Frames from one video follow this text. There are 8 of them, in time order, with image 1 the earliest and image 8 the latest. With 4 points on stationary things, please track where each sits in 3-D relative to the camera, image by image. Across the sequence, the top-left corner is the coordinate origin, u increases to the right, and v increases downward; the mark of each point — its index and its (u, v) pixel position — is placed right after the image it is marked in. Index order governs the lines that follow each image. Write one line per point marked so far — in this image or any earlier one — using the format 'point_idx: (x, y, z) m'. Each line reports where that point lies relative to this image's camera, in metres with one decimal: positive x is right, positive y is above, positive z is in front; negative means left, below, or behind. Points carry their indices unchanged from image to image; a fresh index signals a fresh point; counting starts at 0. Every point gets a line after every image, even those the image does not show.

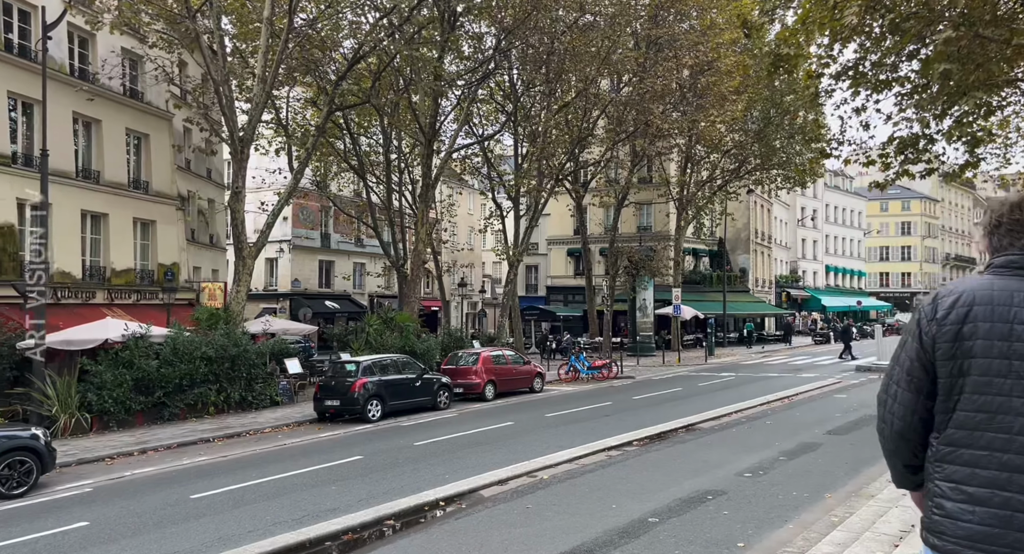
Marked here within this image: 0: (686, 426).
0: (+2.9, -2.4, +13.2) m
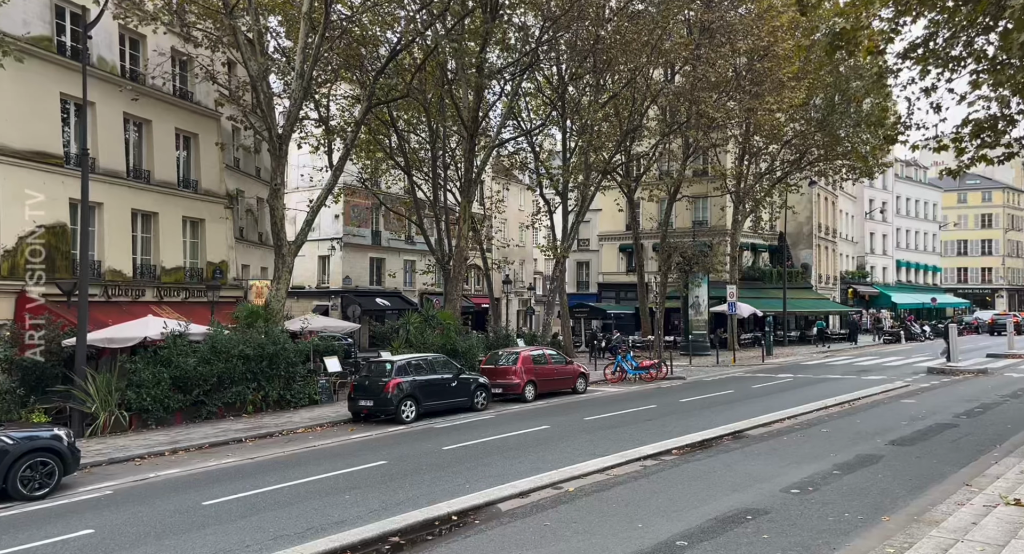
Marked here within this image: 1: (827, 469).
0: (+3.4, -2.4, +12.4) m
1: (+3.8, -2.3, +9.7) m
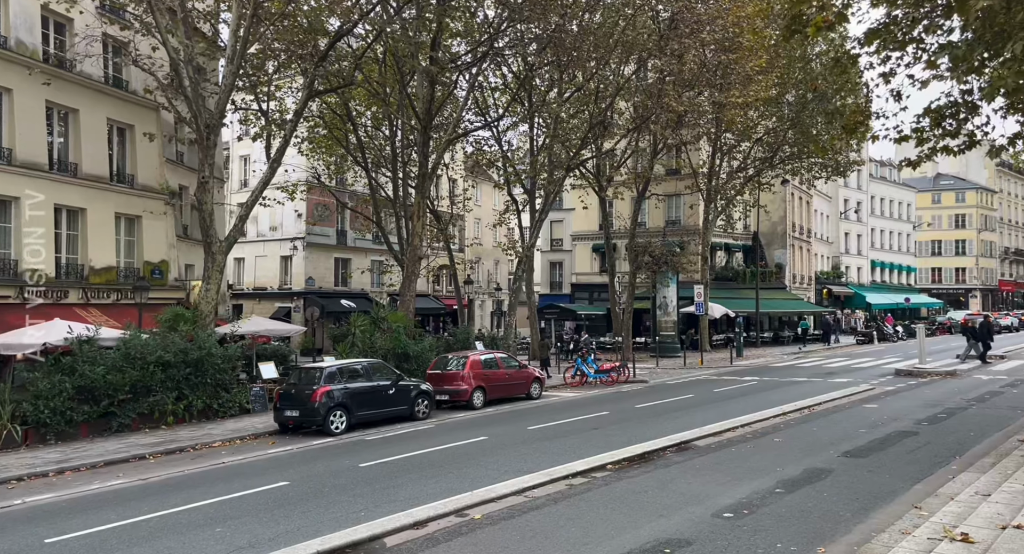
0: (+2.4, -2.4, +11.5) m
1: (+2.8, -2.3, +8.8) m
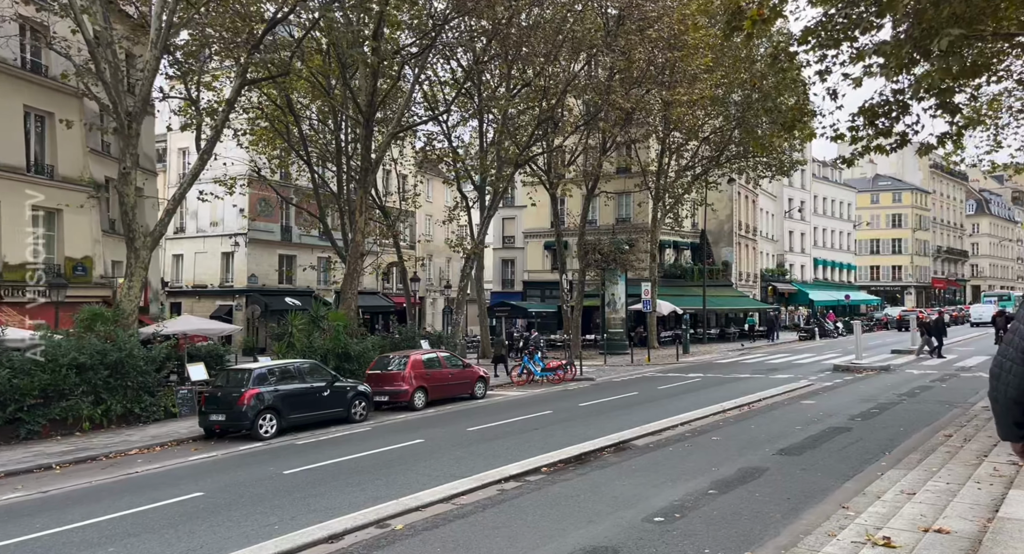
0: (+1.5, -2.4, +11.4) m
1: (+2.1, -2.3, +8.7) m
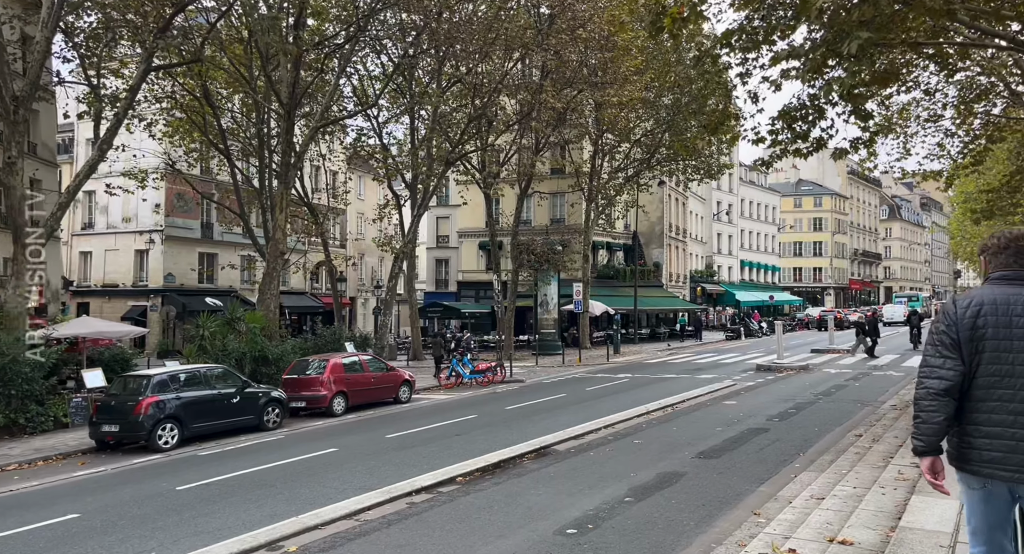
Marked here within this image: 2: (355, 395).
0: (+0.4, -2.4, +11.3) m
1: (+1.1, -2.3, +8.6) m
2: (-3.0, -2.3, +15.5) m
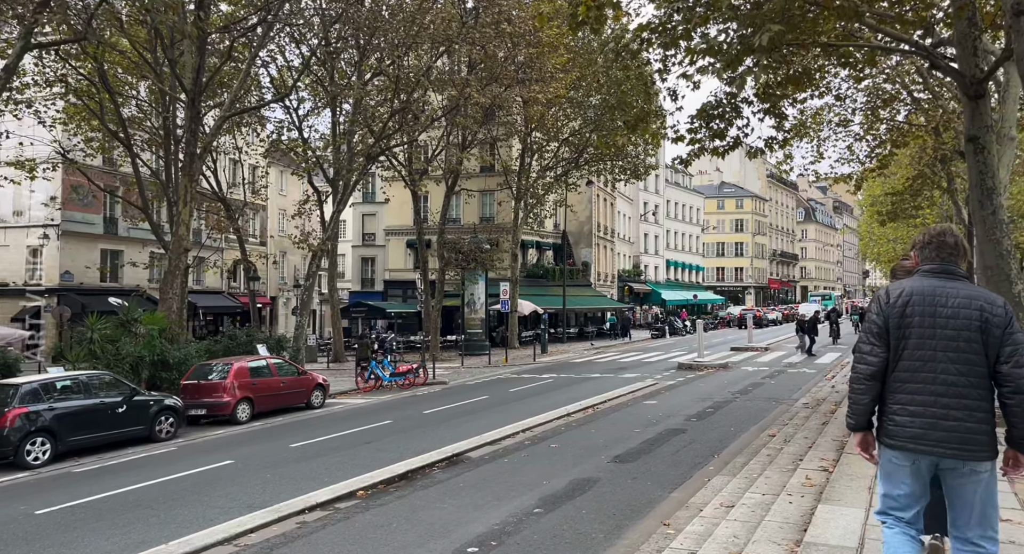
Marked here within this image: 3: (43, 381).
0: (-0.8, -2.4, +10.8) m
1: (+0.2, -2.3, +8.2) m
2: (-4.6, -2.3, +14.7) m
3: (-6.4, -1.4, +11.0) m
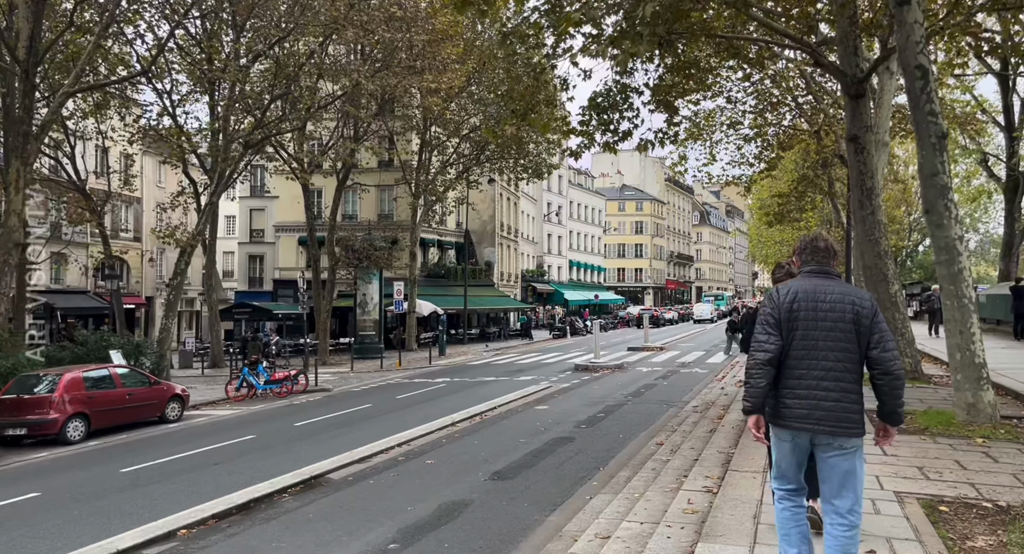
0: (-2.4, -2.4, +9.6) m
1: (-1.1, -2.3, +7.1) m
2: (-6.6, -2.2, +13.0) m
3: (-8.0, -1.4, +9.2) m
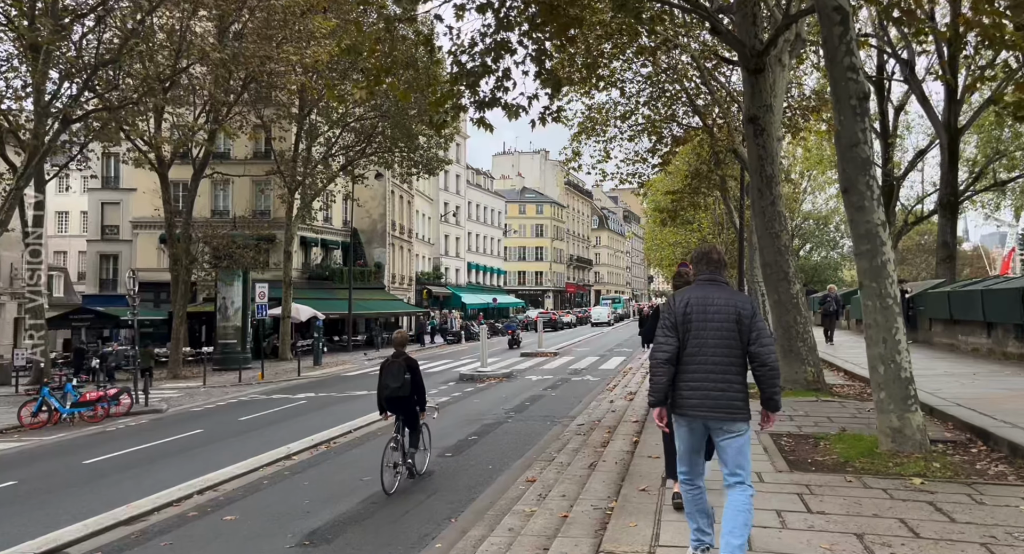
0: (-4.1, -2.4, +6.7) m
1: (-2.5, -2.3, +4.4) m
2: (-8.7, -2.2, +9.6) m
3: (-9.6, -1.4, +5.6) m
